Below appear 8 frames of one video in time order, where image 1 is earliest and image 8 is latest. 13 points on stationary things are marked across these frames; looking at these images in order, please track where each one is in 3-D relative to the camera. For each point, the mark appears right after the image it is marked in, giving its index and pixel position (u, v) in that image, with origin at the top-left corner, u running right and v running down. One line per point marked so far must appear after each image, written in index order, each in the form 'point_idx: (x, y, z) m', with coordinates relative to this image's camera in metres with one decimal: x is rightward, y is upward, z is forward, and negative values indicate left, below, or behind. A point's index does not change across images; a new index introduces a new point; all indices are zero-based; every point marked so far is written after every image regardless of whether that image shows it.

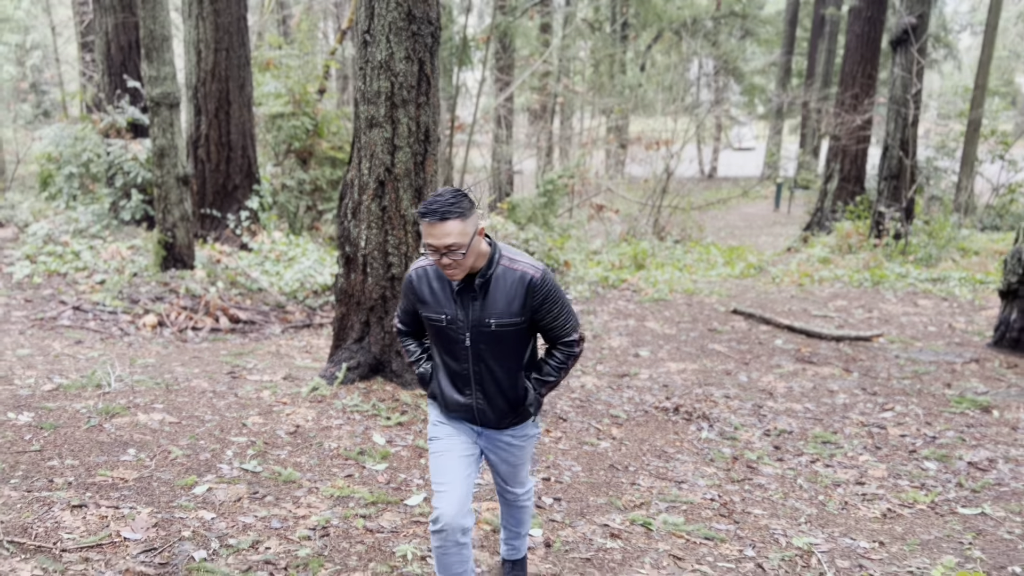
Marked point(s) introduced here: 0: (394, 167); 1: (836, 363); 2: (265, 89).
0: (-0.7, +0.7, +4.7) m
1: (+2.5, -0.6, +6.5) m
2: (-2.8, +2.3, +9.7) m
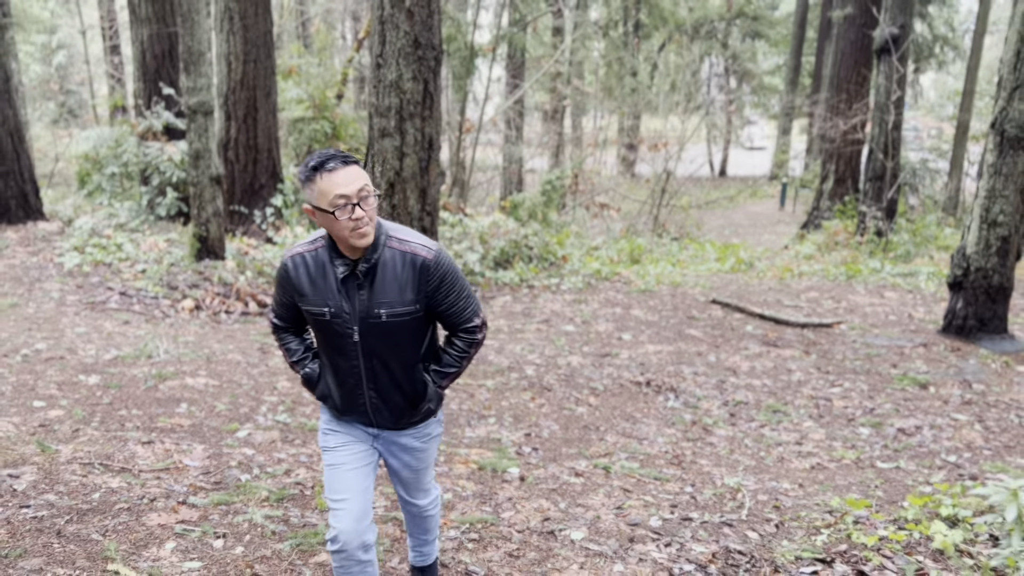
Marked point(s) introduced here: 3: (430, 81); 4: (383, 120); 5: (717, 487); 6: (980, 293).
0: (-0.7, +0.8, +5.5) m
1: (+2.5, -0.5, +7.3) m
2: (-2.8, +2.4, +10.5) m
3: (-0.5, +1.3, +5.4) m
4: (-0.8, +1.1, +5.4) m
5: (+1.1, -1.0, +4.4) m
6: (+4.0, 0.0, +7.2) m
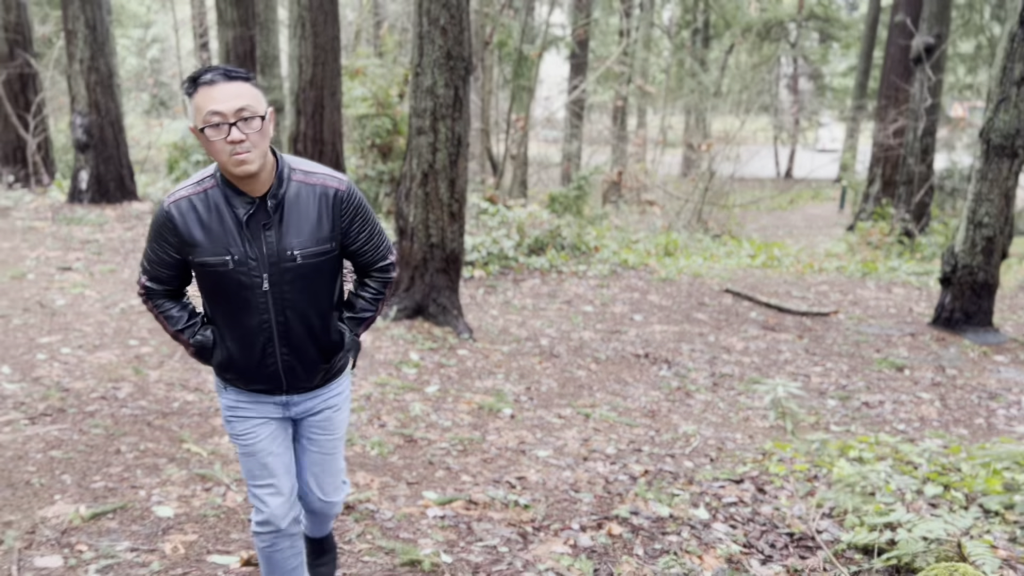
0: (-0.6, +1.0, +6.5) m
1: (+2.7, -0.4, +8.0) m
2: (-2.2, +2.7, +11.7) m
3: (-0.4, +1.5, +6.4) m
4: (-0.7, +1.3, +6.4) m
5: (+1.0, -0.9, +5.3) m
6: (+4.2, 0.0, +7.8) m
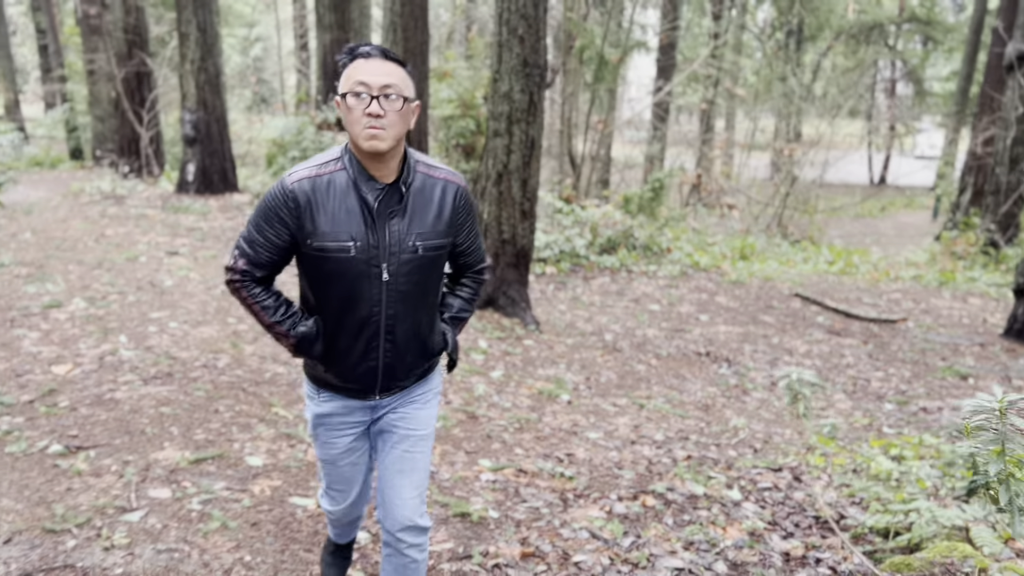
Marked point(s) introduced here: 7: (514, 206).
0: (0.0, +1.0, +6.9) m
1: (+3.4, -0.5, +8.1) m
2: (-1.0, +2.8, +12.2) m
3: (+0.2, +1.6, +6.8) m
4: (-0.1, +1.3, +6.8) m
5: (+1.4, -0.9, +5.5) m
6: (+4.9, -0.1, +7.7) m
7: (0.0, +0.7, +7.0) m
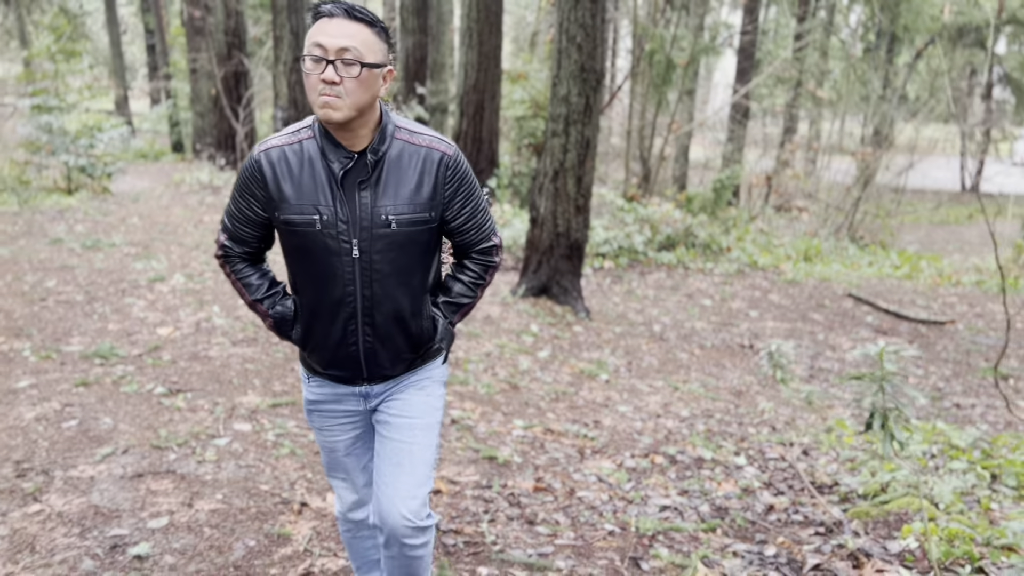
0: (+0.5, +1.1, +7.4) m
1: (+3.9, -0.5, +8.3) m
2: (0.0, +2.9, +12.8) m
3: (+0.7, +1.7, +7.3) m
4: (+0.4, +1.4, +7.4) m
5: (+1.7, -0.9, +5.9) m
6: (+5.4, -0.2, +7.8) m
7: (+0.5, +0.8, +7.5) m
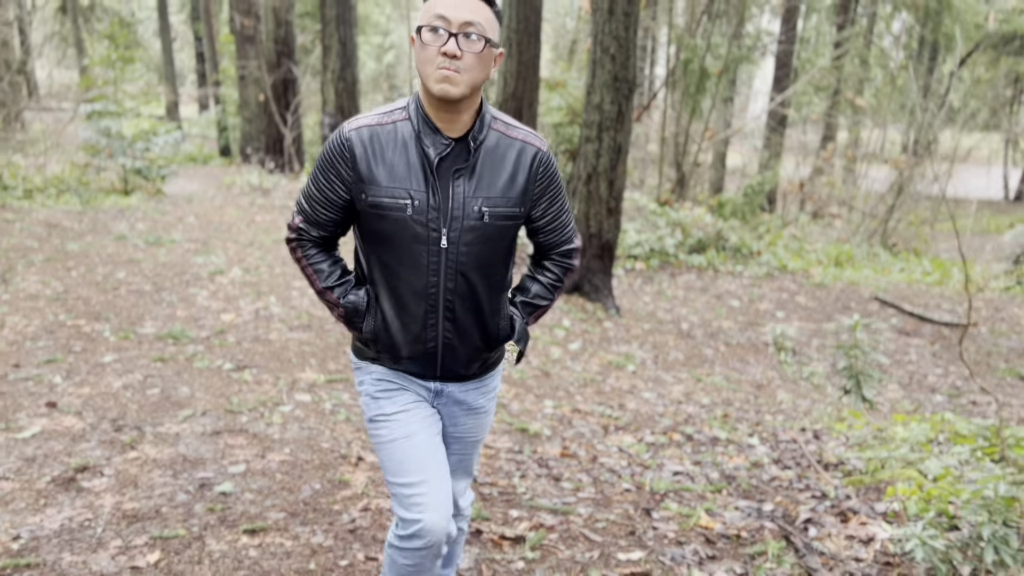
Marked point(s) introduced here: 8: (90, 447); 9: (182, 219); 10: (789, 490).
0: (+0.8, +1.1, +7.8) m
1: (+4.3, -0.5, +8.6) m
2: (+0.6, +2.9, +13.3) m
3: (+1.0, +1.7, +7.7) m
4: (+0.7, +1.5, +7.8) m
5: (+2.0, -0.8, +6.3) m
6: (+5.7, -0.2, +8.0) m
7: (+0.8, +0.8, +8.0) m
8: (-1.8, -0.7, +3.5) m
9: (-4.5, +0.9, +11.5) m
10: (+1.2, -0.9, +3.7) m
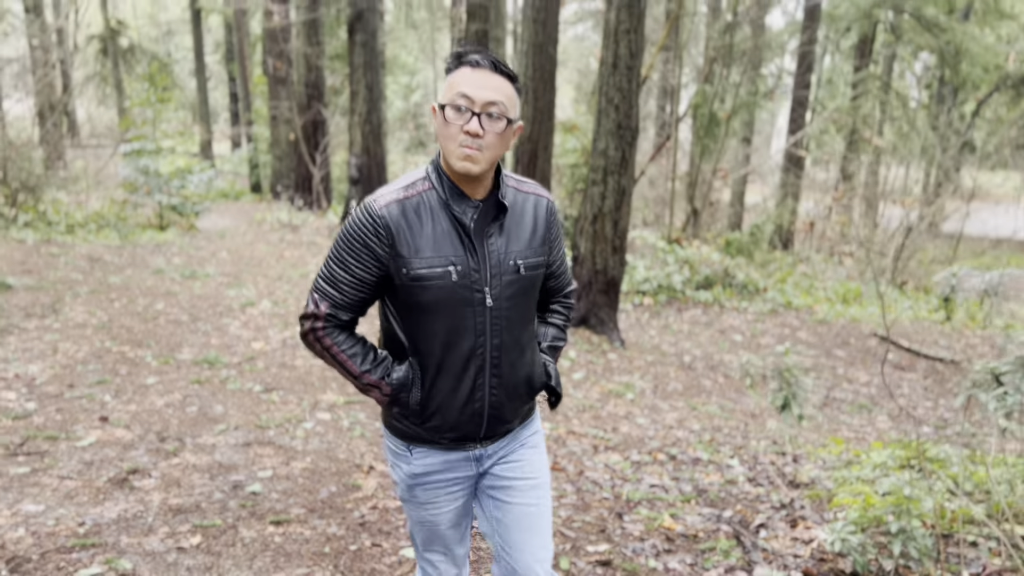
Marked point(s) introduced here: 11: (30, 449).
0: (+0.9, +0.8, +8.4) m
1: (+4.4, -0.9, +8.9) m
2: (+0.9, +2.4, +13.9) m
3: (+1.1, +1.3, +8.2) m
4: (+0.8, +1.1, +8.3) m
5: (+2.0, -1.1, +6.7) m
6: (+5.8, -0.6, +8.3) m
7: (+1.0, +0.5, +8.5) m
8: (-1.8, -0.8, +4.1) m
9: (-4.3, +0.5, +12.2) m
10: (+1.2, -1.1, +4.1) m
11: (-2.3, -0.8, +4.1) m
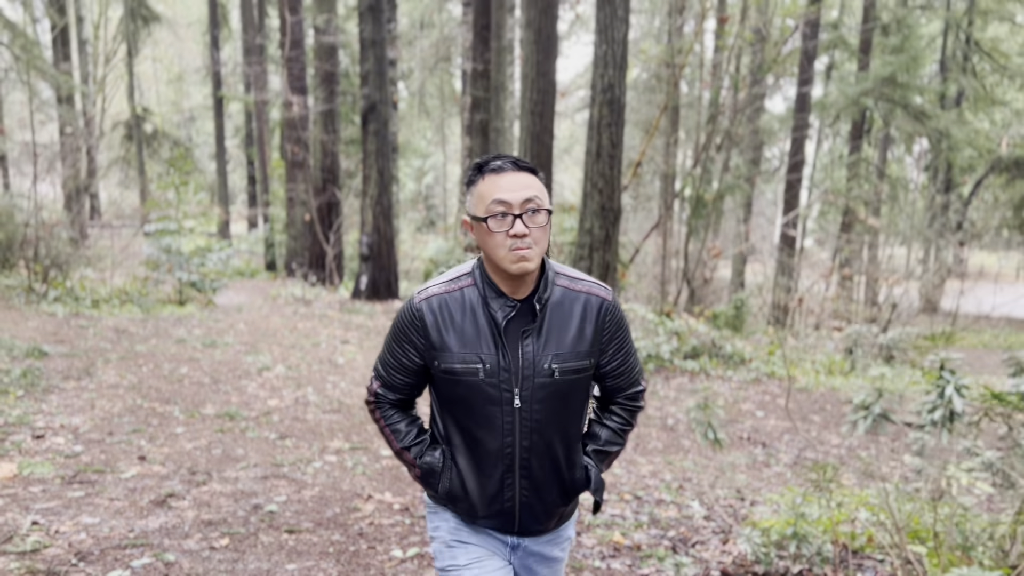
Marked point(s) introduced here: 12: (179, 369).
0: (+0.9, +0.1, +9.2) m
1: (+4.3, -1.7, +9.5) m
2: (+0.9, +1.1, +14.8) m
3: (+1.1, +0.6, +9.1) m
4: (+0.8, +0.4, +9.2) m
5: (+1.9, -1.7, +7.3) m
6: (+5.8, -1.3, +8.9) m
7: (+0.9, -0.3, +9.2) m
8: (-1.9, -1.1, +4.8) m
9: (-4.3, -0.6, +13.0) m
10: (+1.1, -1.4, +4.8) m
11: (-2.5, -1.1, +4.8) m
12: (-3.6, -0.9, +9.1) m
